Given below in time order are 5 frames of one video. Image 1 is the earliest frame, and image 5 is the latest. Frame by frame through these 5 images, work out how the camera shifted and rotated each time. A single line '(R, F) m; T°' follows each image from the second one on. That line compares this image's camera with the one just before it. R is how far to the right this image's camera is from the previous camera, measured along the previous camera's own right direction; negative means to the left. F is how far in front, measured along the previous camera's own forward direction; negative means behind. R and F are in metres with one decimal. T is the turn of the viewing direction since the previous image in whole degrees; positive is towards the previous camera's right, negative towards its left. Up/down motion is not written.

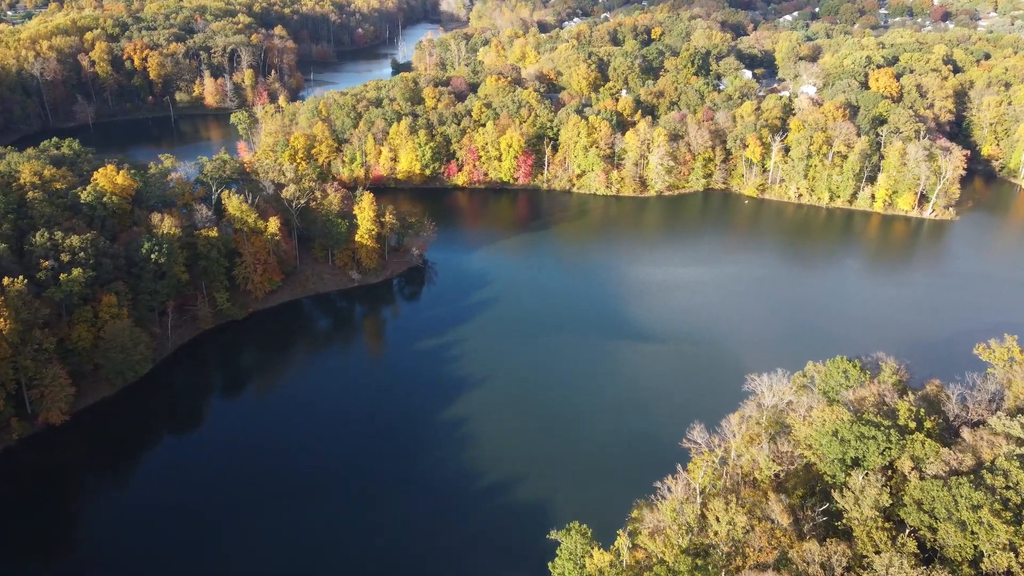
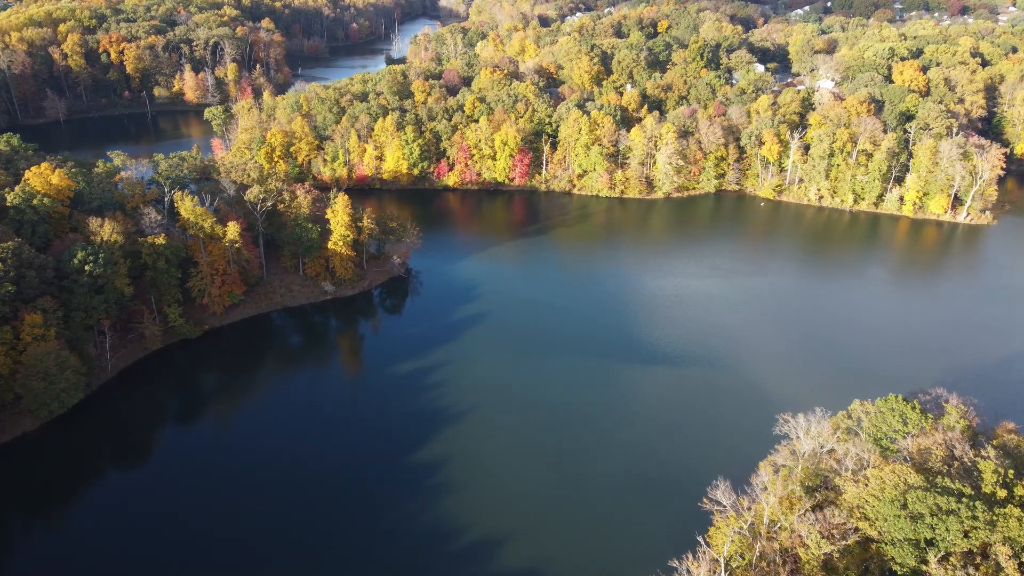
(+0.8, +6.7) m; 0°
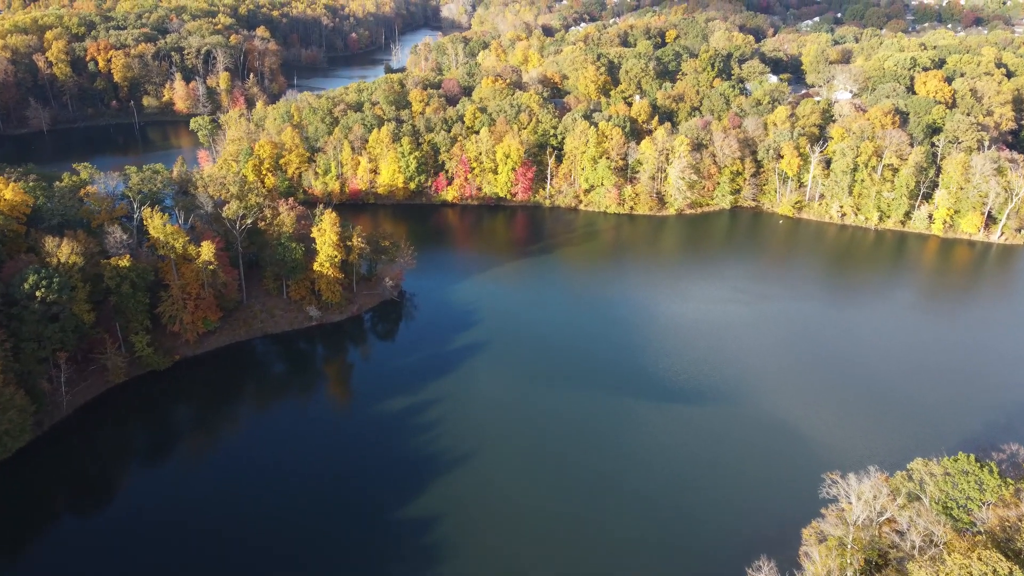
(0.0, +4.7) m; 0°
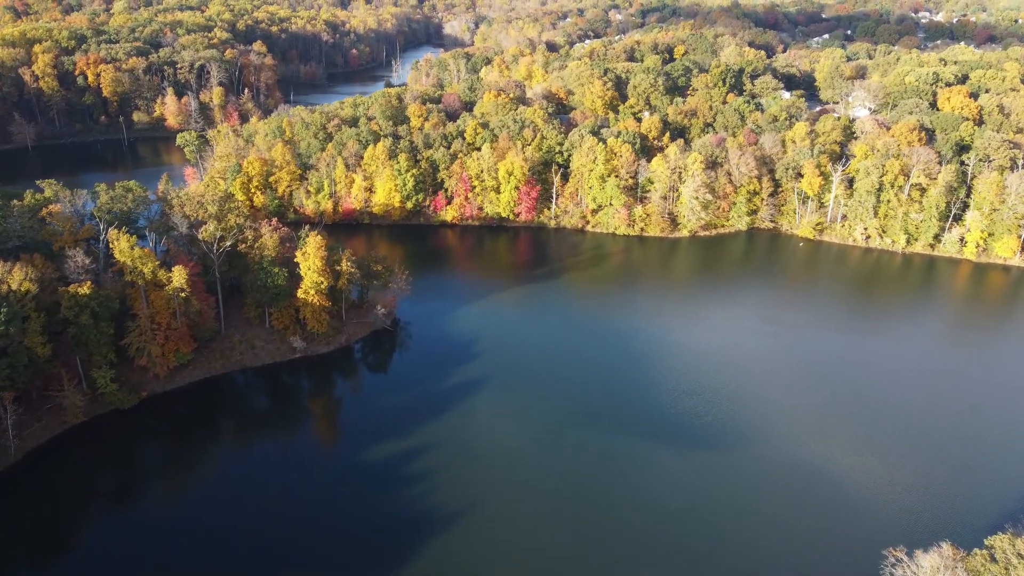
(0.0, +4.4) m; 0°
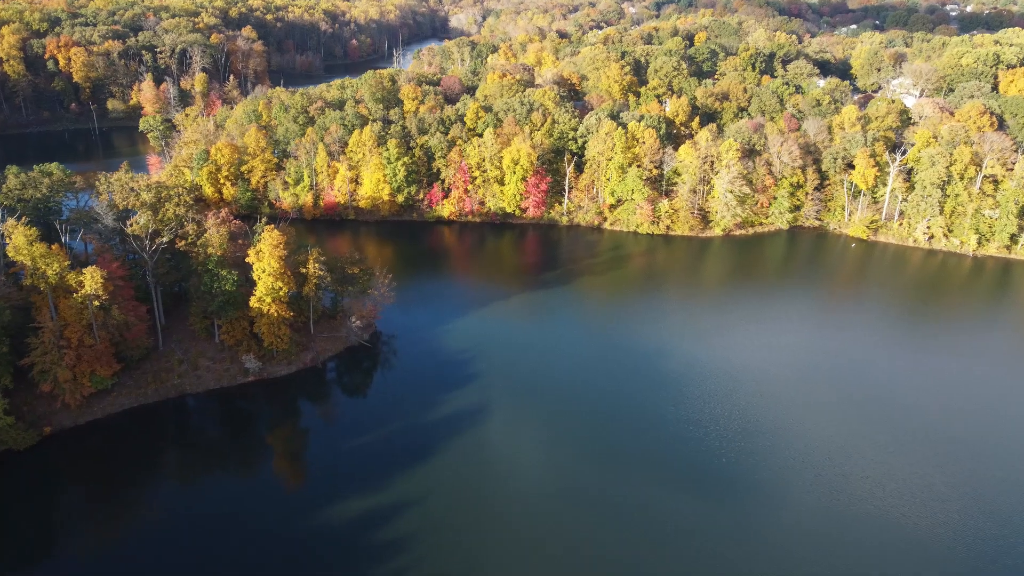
(+0.2, +9.0) m; -1°
